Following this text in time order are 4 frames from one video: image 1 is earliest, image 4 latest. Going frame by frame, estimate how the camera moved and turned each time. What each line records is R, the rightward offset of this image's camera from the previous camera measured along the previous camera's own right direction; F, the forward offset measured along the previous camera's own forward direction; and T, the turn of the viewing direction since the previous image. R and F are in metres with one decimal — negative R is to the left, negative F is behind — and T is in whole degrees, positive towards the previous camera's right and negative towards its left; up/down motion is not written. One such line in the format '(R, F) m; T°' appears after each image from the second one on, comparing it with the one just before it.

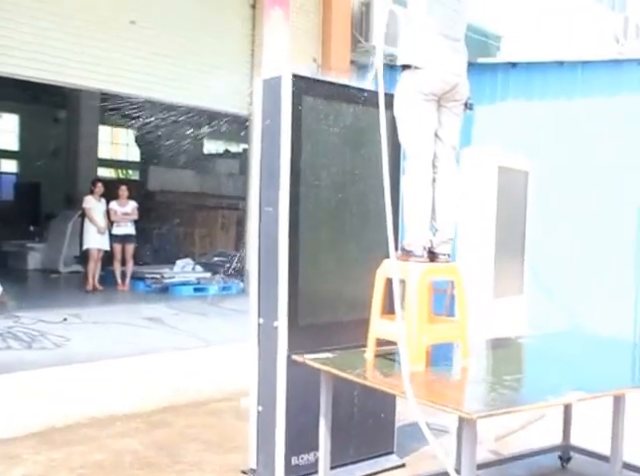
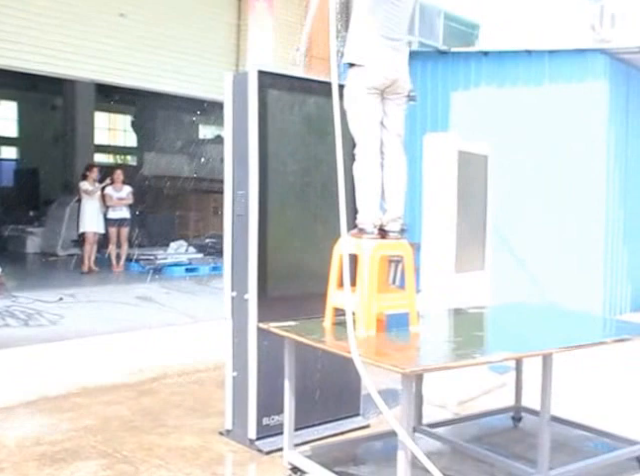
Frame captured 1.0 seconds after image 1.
(+0.2, -0.3) m; 0°
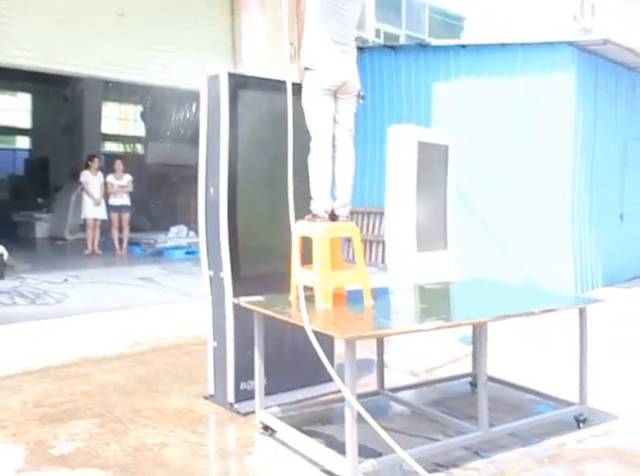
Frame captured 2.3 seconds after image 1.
(+0.3, -0.4) m; -1°
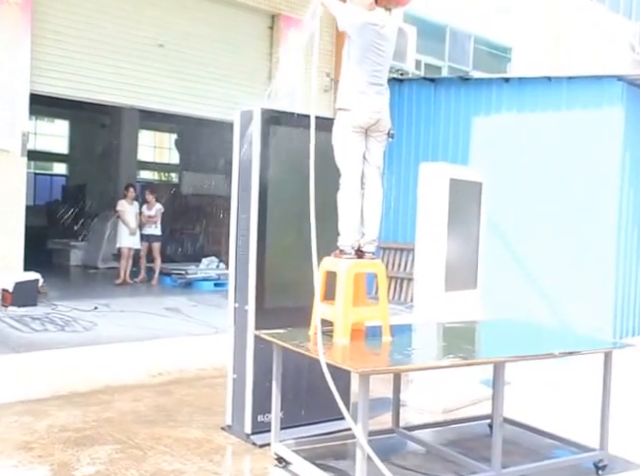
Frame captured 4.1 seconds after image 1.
(+0.1, -0.1) m; -3°
